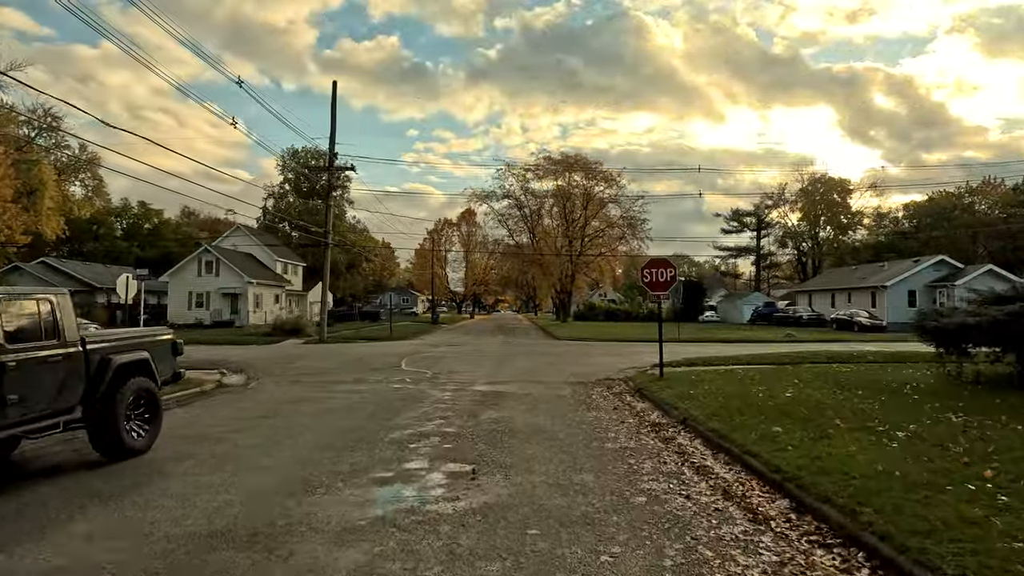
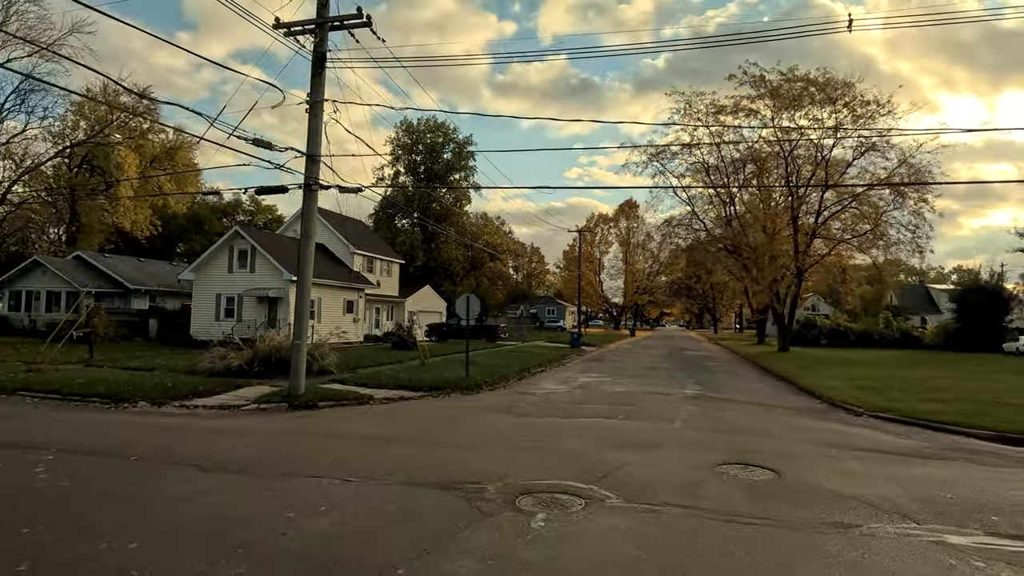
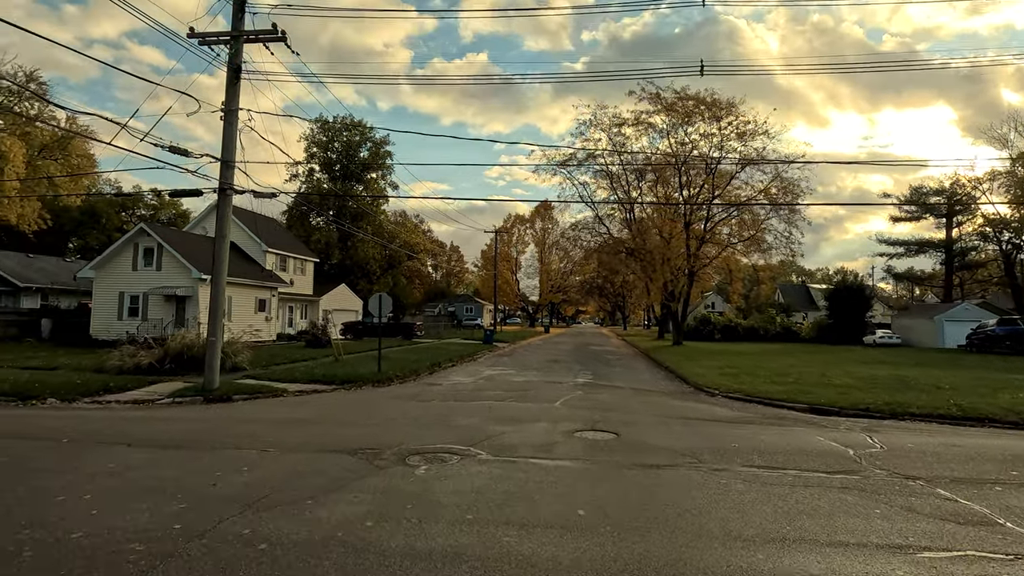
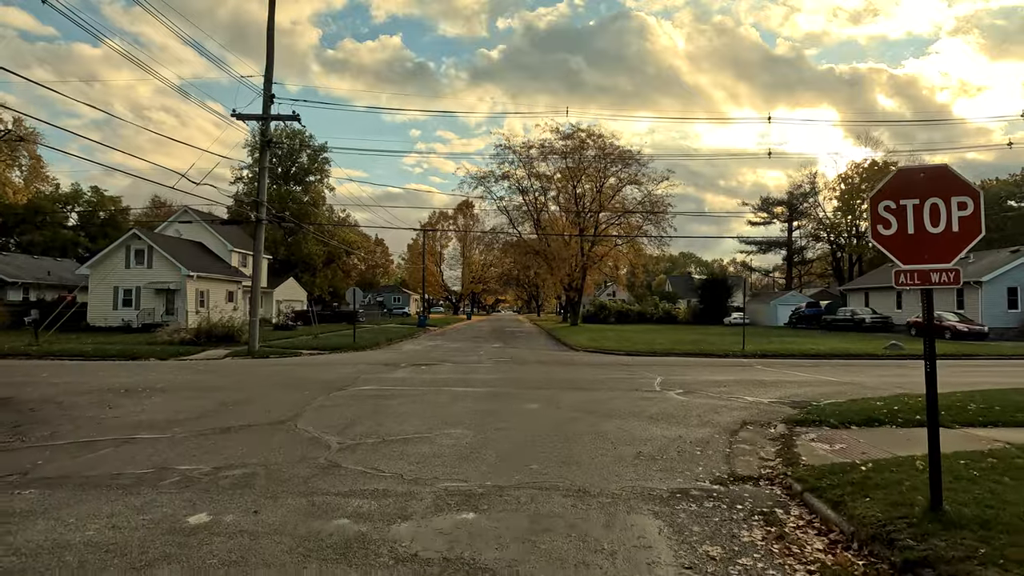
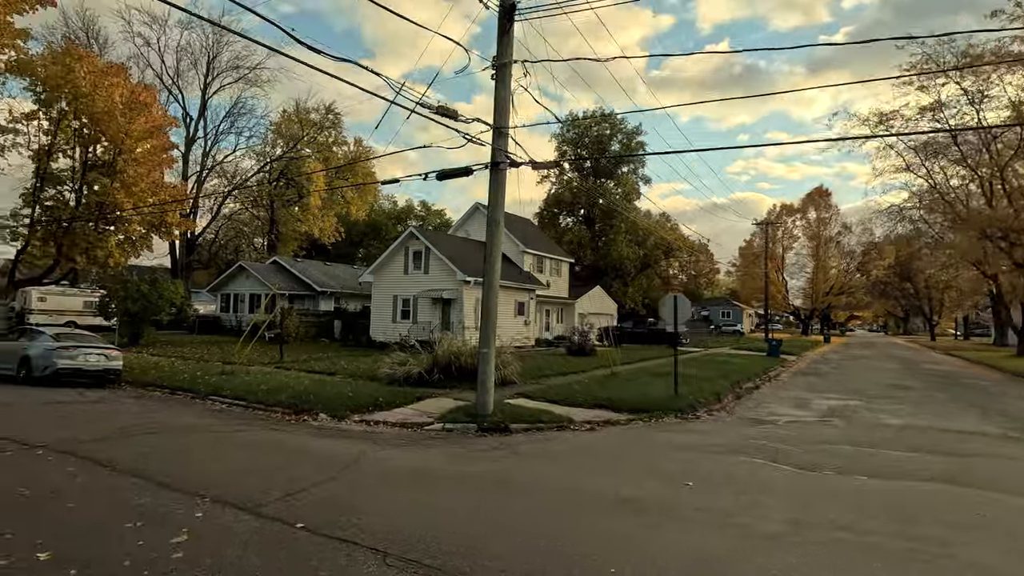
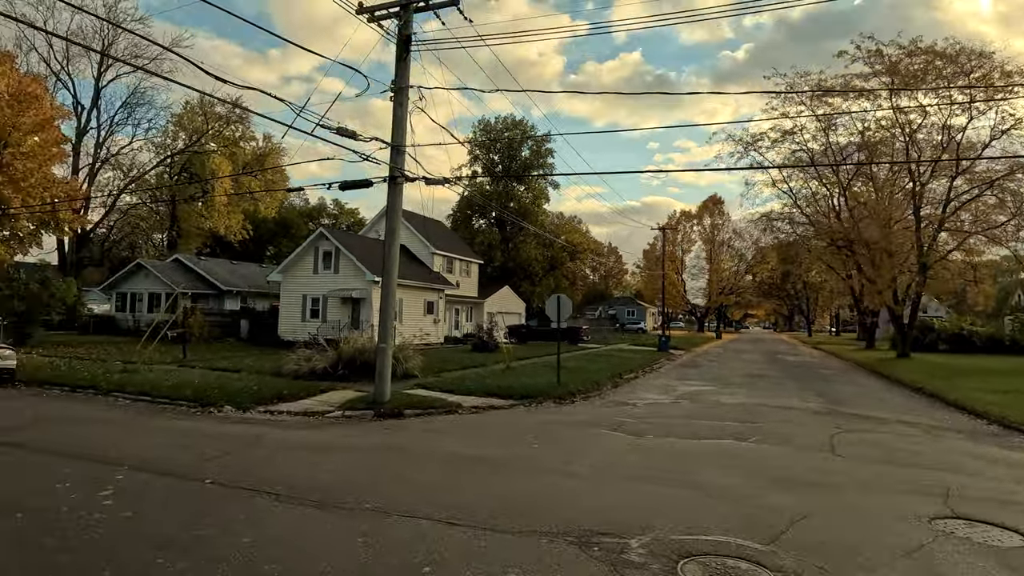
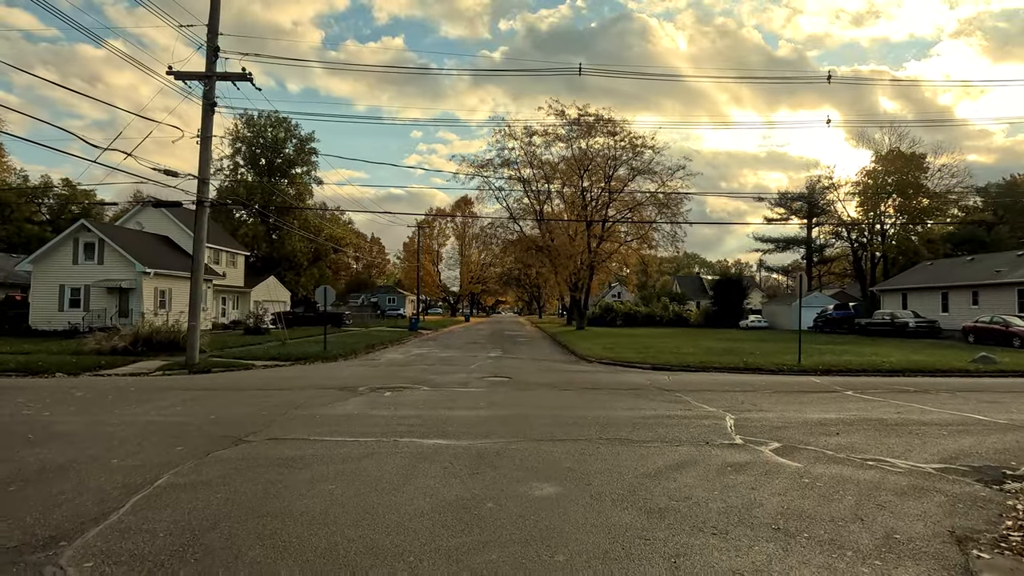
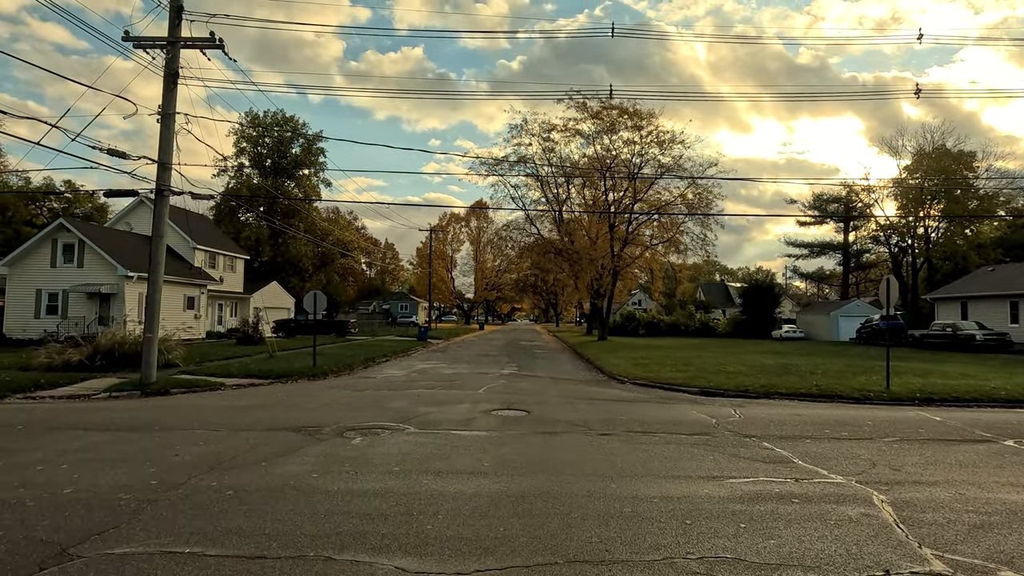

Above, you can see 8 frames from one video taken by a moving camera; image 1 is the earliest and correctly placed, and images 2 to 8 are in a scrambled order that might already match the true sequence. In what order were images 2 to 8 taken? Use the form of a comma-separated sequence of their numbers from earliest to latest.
4, 7, 8, 3, 2, 6, 5
